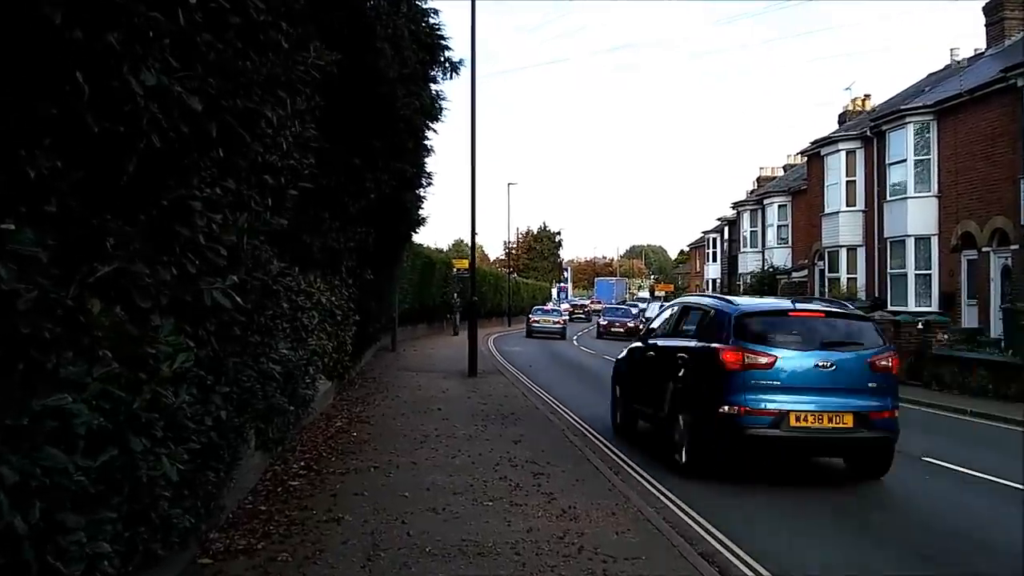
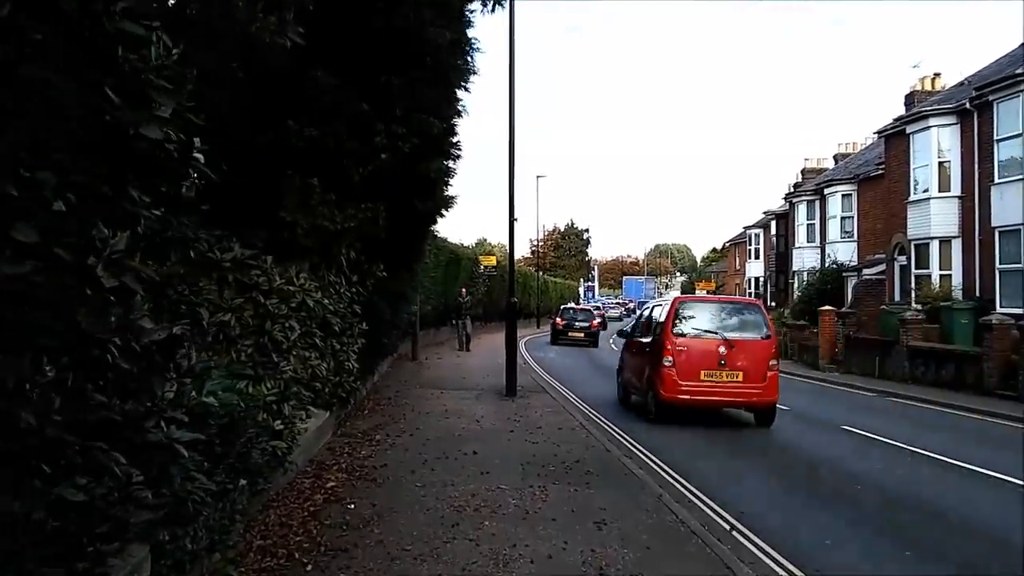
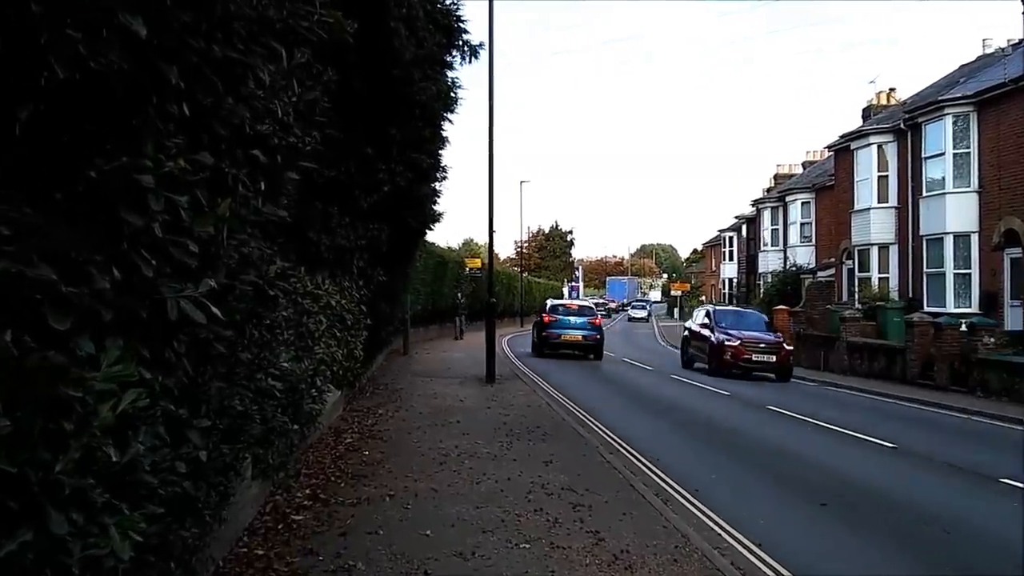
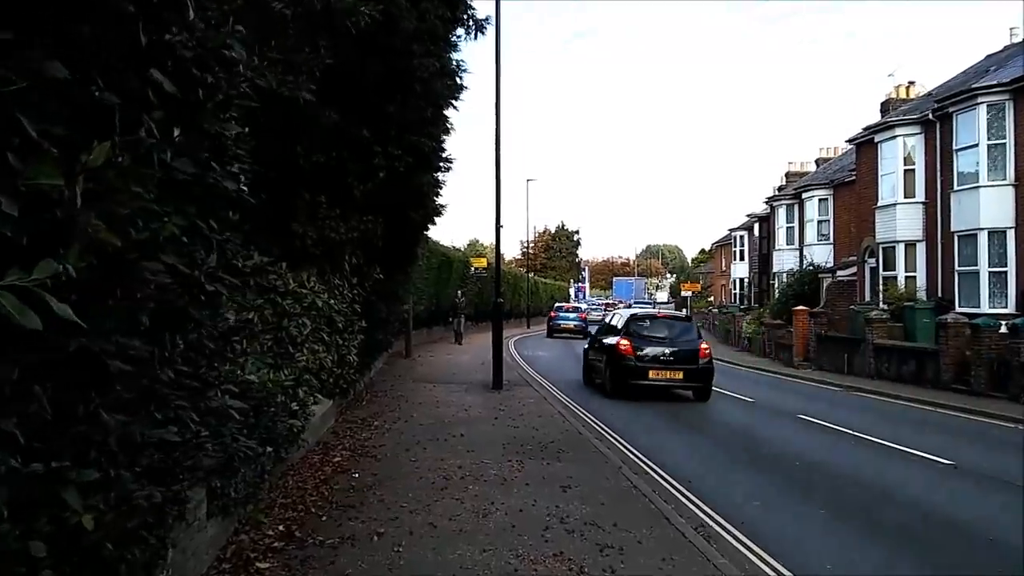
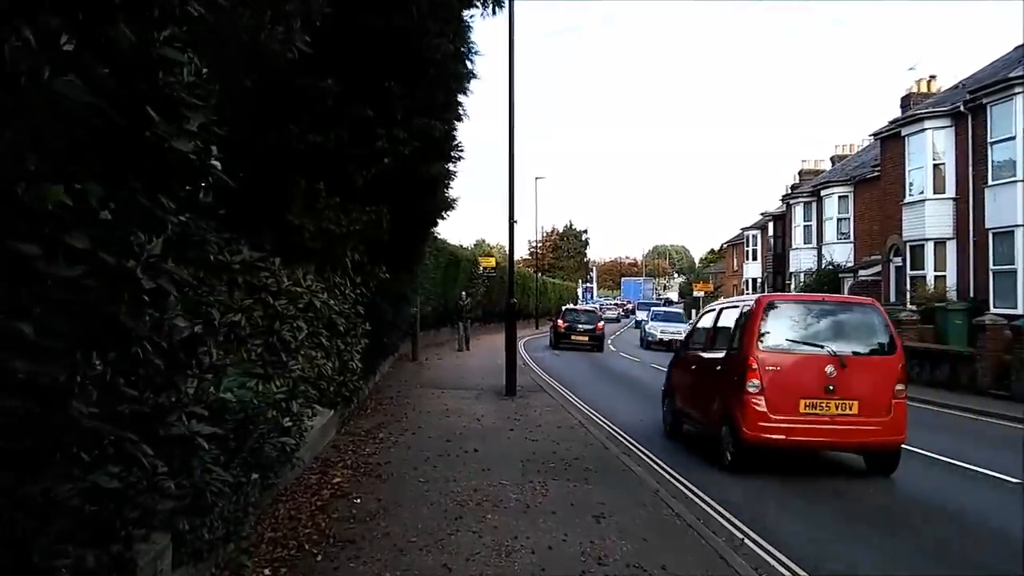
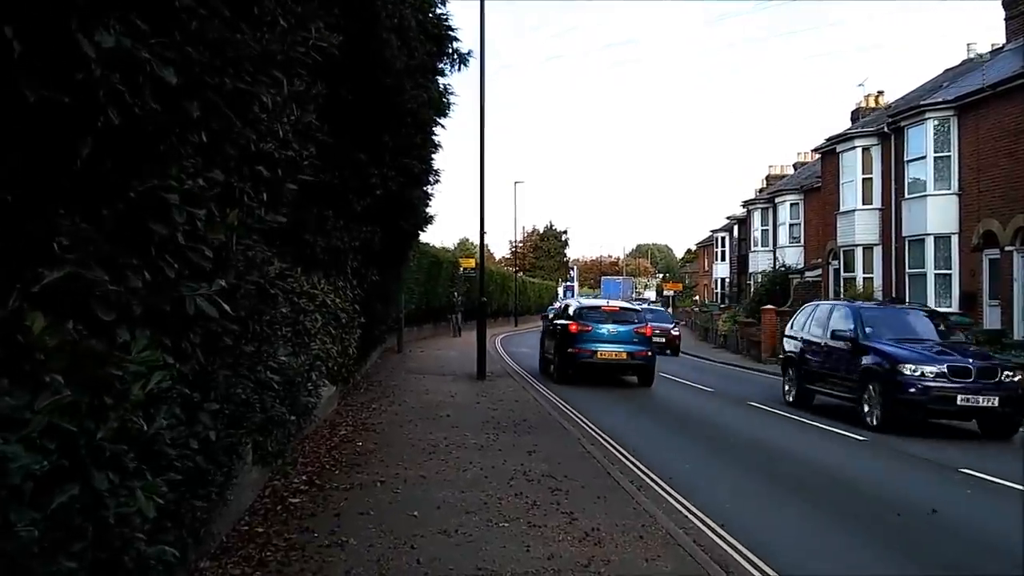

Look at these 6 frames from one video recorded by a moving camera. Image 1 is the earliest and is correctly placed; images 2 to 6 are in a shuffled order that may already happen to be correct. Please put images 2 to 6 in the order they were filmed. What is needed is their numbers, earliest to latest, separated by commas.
6, 3, 4, 5, 2
